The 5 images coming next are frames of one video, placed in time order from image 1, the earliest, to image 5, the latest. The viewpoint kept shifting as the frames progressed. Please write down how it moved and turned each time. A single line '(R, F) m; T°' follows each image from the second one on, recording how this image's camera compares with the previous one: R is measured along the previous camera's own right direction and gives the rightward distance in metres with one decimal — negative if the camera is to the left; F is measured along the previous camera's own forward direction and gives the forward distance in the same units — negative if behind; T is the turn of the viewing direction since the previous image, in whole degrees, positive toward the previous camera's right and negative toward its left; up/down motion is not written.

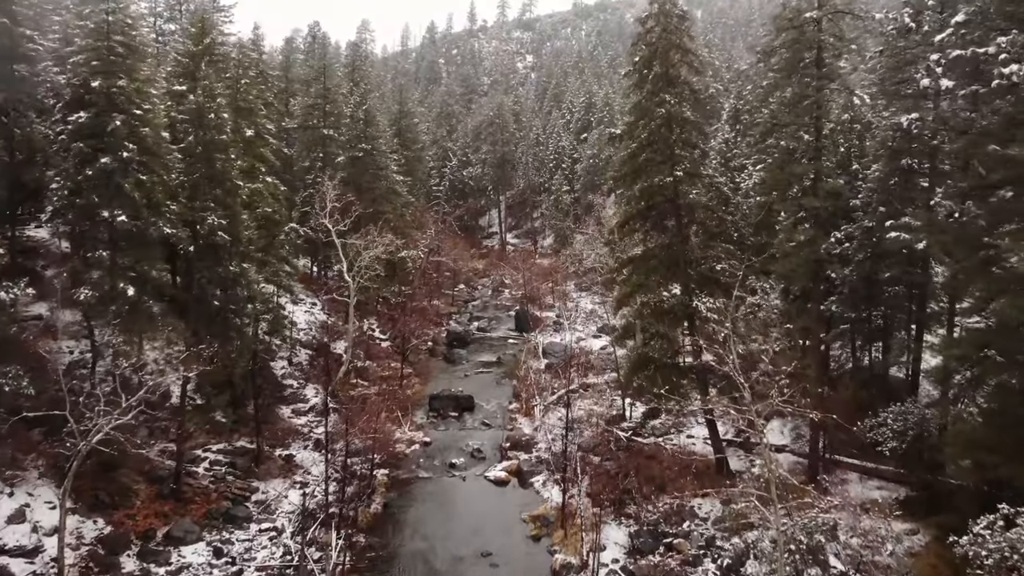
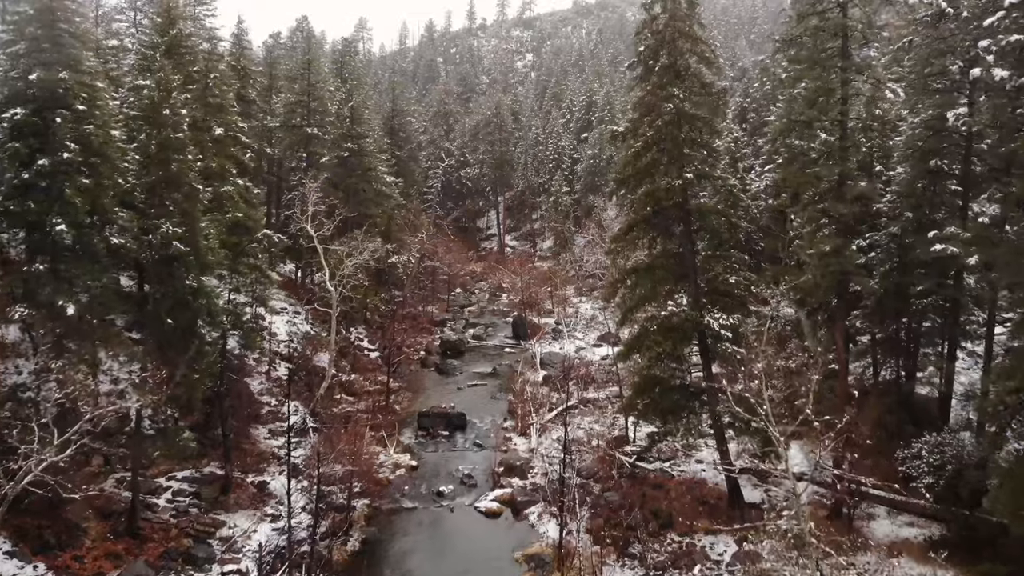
(+0.3, +1.9) m; 0°
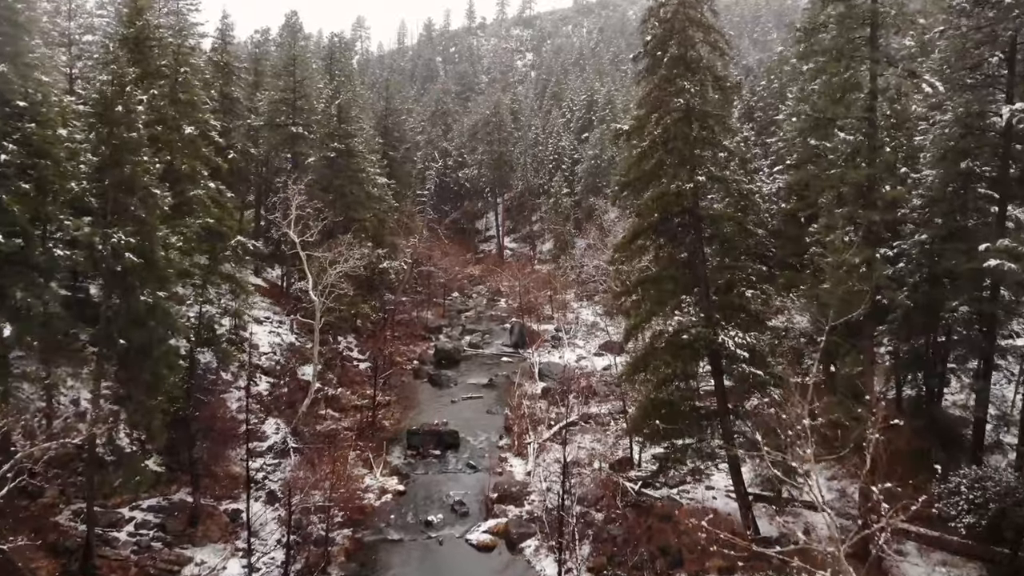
(+0.2, +1.7) m; 0°
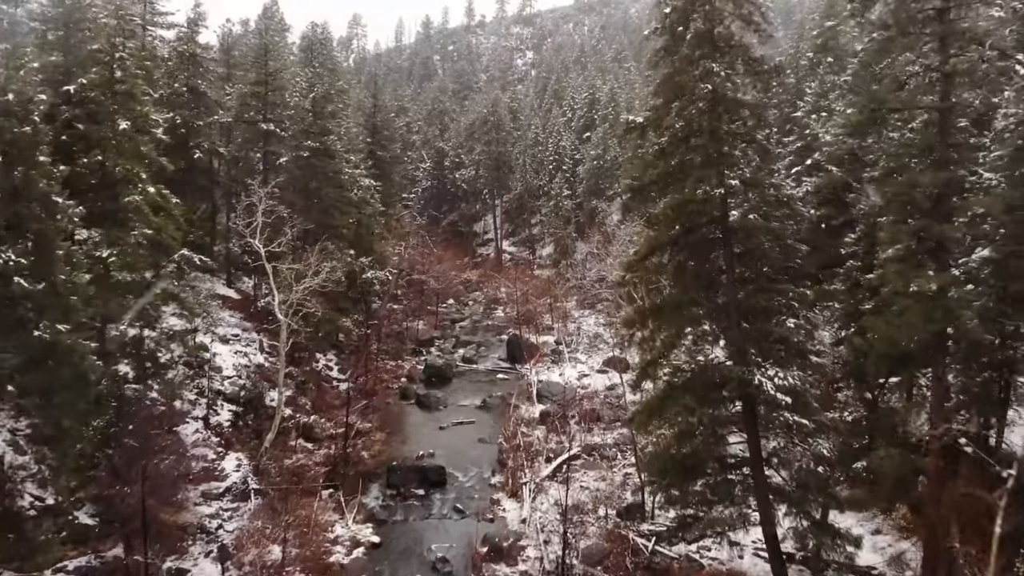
(+0.3, +2.9) m; 0°
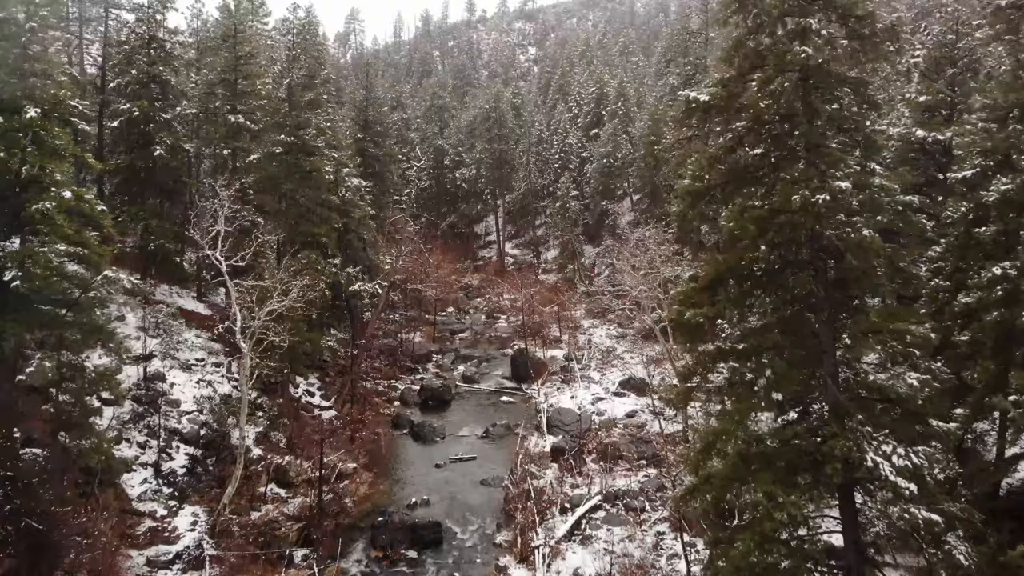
(-0.3, +3.6) m; 0°
